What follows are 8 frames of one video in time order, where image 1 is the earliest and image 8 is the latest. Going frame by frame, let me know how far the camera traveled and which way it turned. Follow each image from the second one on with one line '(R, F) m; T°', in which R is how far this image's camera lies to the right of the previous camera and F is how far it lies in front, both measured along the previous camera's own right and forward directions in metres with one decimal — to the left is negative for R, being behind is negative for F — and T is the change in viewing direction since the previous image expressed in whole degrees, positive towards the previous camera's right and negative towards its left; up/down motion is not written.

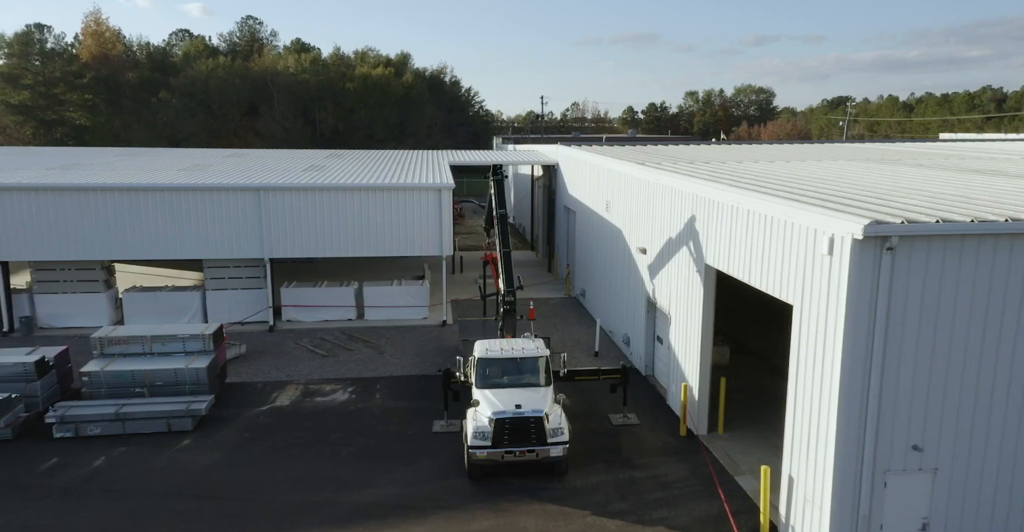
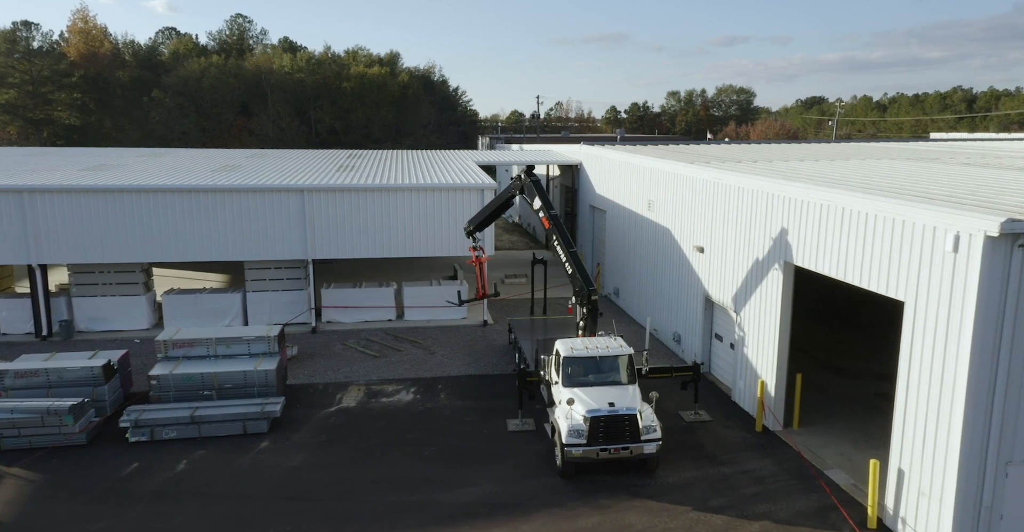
(-1.9, 0.0) m; +1°
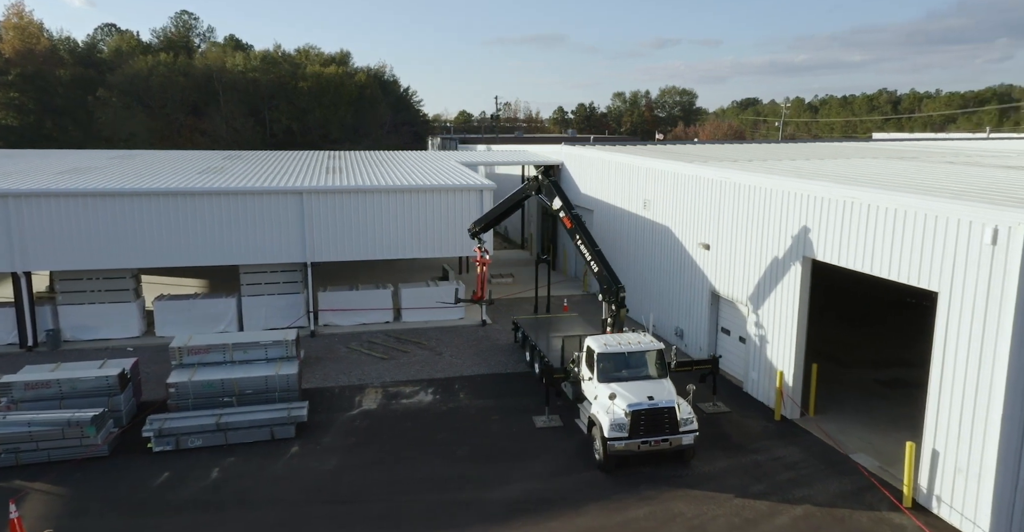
(-1.6, -0.1) m; +4°
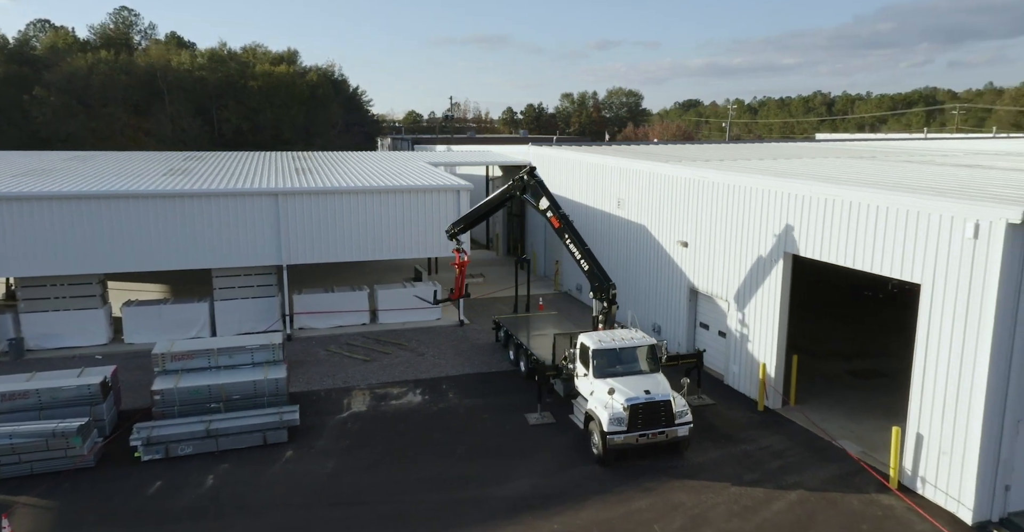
(-0.9, -0.1) m; +4°
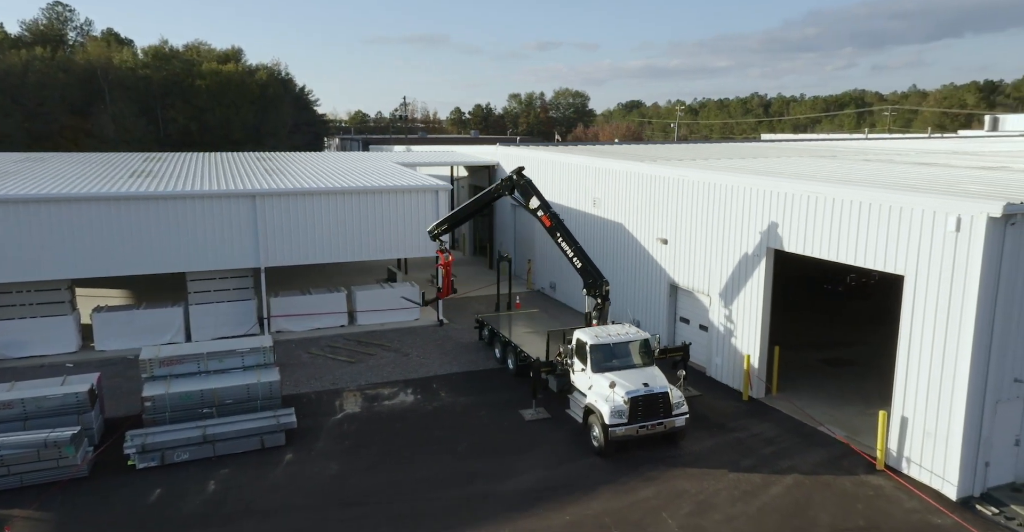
(-1.0, -0.2) m; +4°
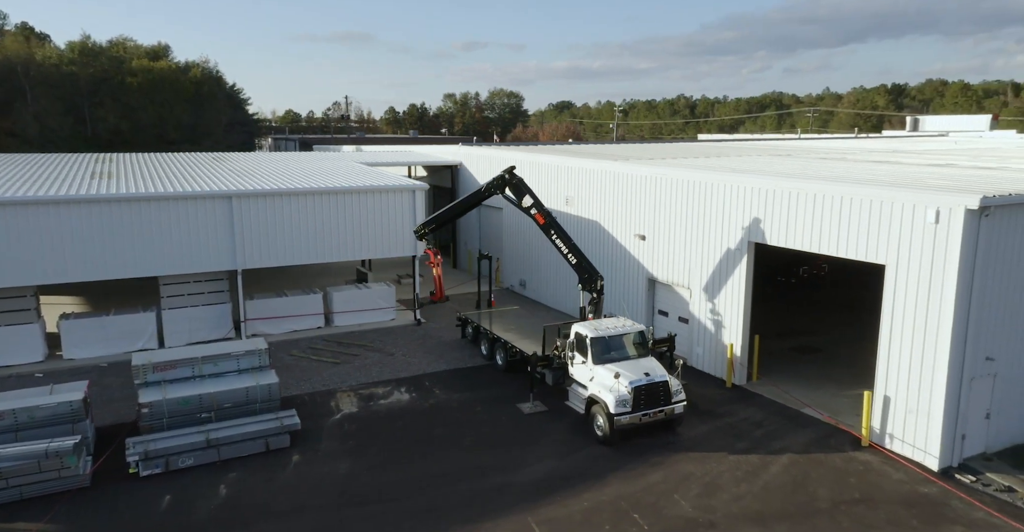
(-1.3, -0.2) m; +5°
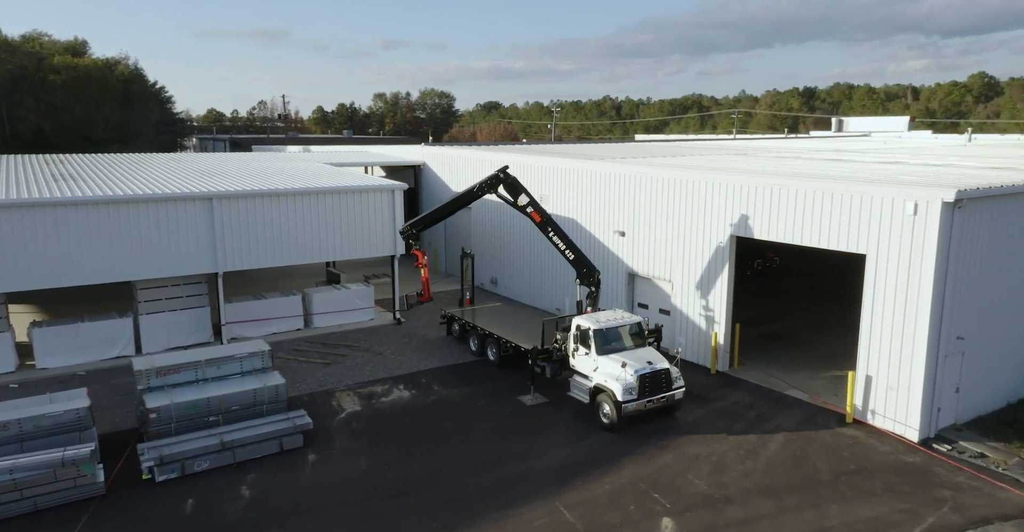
(-1.5, -0.3) m; +5°
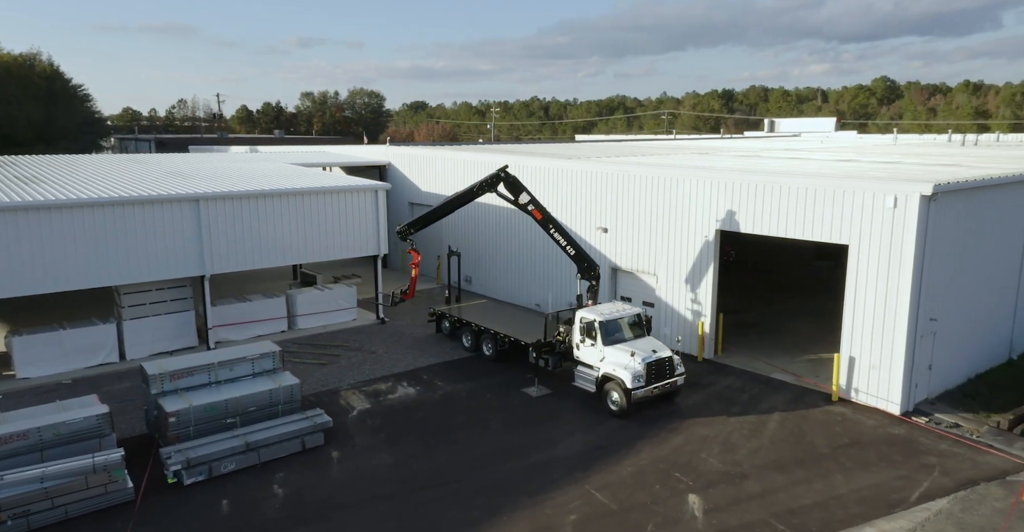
(-1.6, -0.4) m; +5°
